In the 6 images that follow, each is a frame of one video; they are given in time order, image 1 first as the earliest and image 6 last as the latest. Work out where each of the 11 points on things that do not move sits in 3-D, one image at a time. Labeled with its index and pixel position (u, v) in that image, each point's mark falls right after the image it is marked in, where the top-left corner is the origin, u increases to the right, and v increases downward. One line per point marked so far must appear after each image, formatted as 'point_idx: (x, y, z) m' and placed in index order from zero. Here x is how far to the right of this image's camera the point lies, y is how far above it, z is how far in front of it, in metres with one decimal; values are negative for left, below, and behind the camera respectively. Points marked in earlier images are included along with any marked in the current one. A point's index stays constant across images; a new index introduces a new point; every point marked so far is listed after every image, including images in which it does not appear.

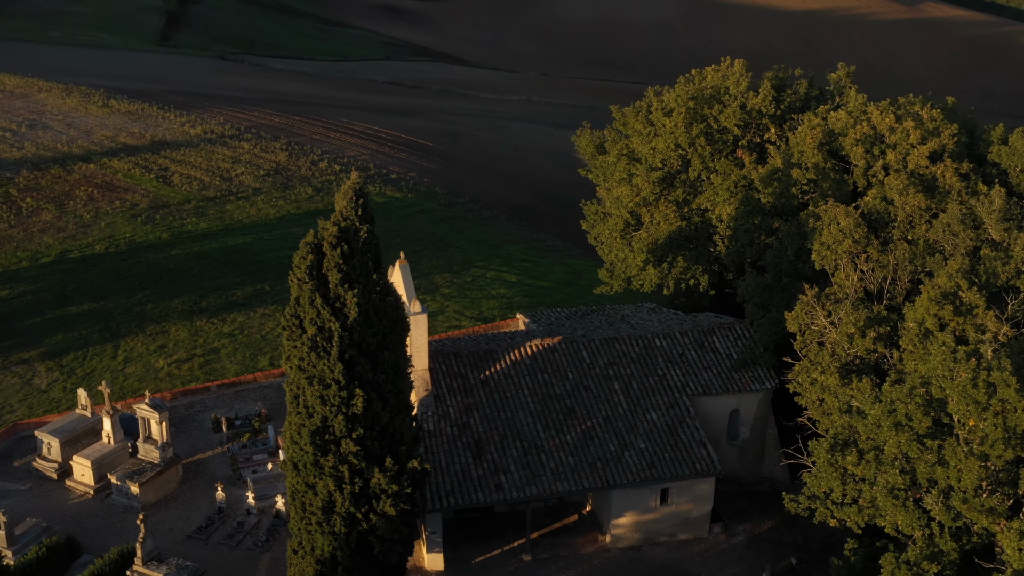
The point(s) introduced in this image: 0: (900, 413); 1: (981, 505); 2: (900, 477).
0: (+6.2, -2.0, +19.0) m
1: (+7.0, -3.3, +17.8) m
2: (+6.3, -3.1, +18.9) m
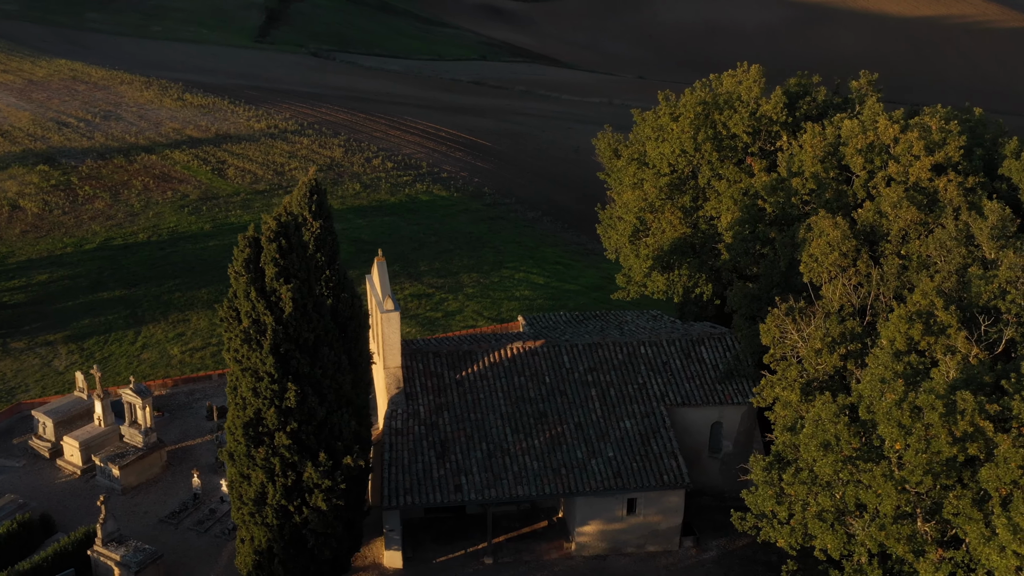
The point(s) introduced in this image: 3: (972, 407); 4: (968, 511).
0: (+4.9, -2.3, +18.3) m
1: (+5.6, -3.6, +17.1) m
2: (+5.0, -3.3, +18.2) m
3: (+6.6, -1.7, +16.8) m
4: (+6.5, -3.2, +16.5) m
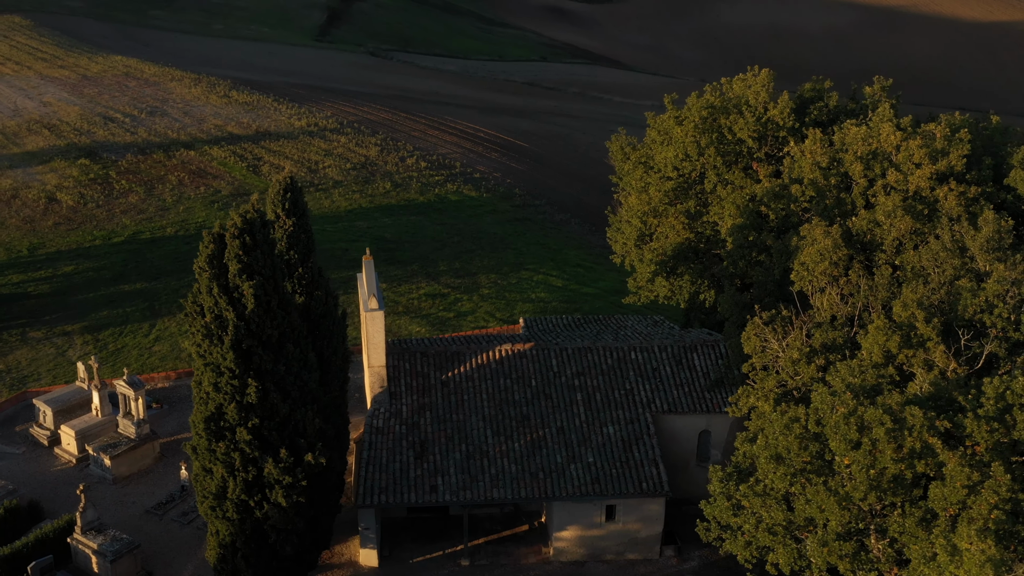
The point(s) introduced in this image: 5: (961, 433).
0: (+4.1, -2.4, +18.0) m
1: (+4.7, -3.7, +16.7) m
2: (+4.1, -3.5, +17.9) m
3: (+5.7, -1.9, +16.3) m
4: (+5.5, -3.3, +16.1) m
5: (+6.4, -2.1, +16.7) m
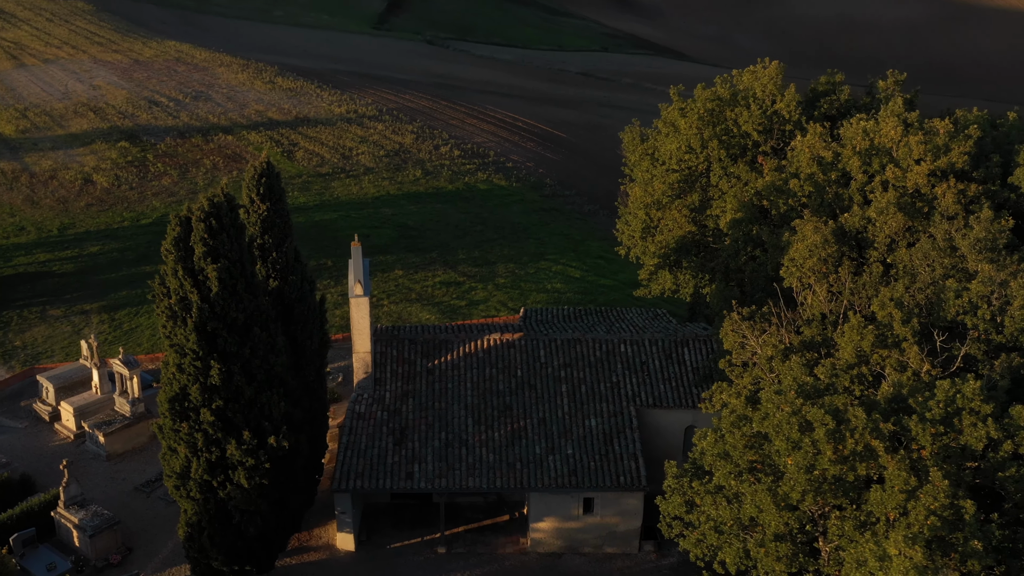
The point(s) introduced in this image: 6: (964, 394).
0: (+3.3, -2.3, +17.7) m
1: (+3.7, -3.7, +16.4) m
2: (+3.3, -3.4, +17.6) m
3: (+4.8, -1.8, +15.9) m
4: (+4.6, -3.3, +15.7) m
5: (+5.5, -2.1, +16.3) m
6: (+6.3, -1.5, +16.3) m
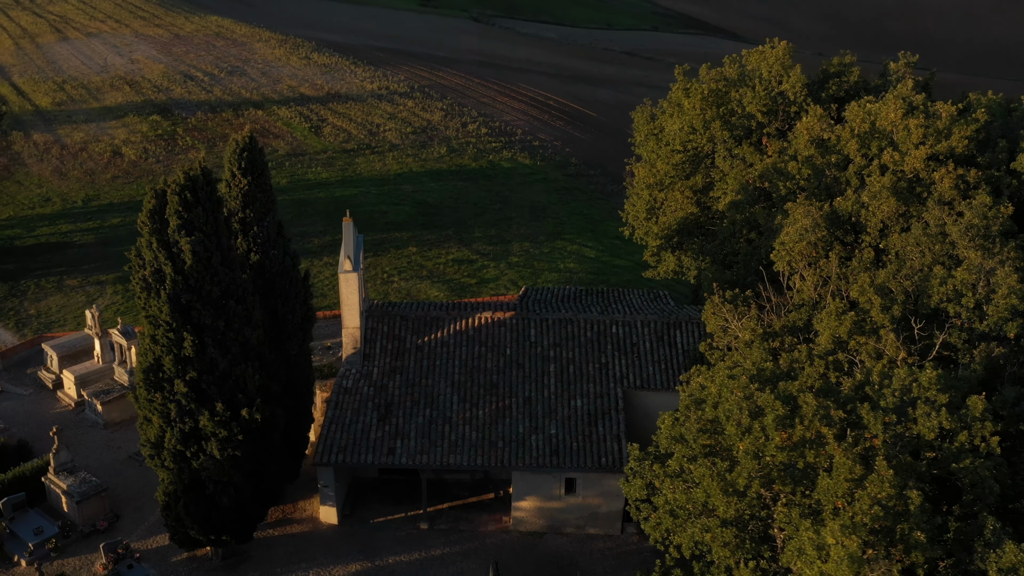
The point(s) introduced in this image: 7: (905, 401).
0: (+2.6, -2.1, +17.5) m
1: (+3.0, -3.4, +16.2) m
2: (+2.6, -3.1, +17.4) m
3: (+4.0, -1.6, +15.7) m
4: (+3.8, -3.1, +15.5) m
5: (+4.8, -1.9, +16.0) m
6: (+5.6, -1.3, +16.0) m
7: (+5.4, -1.5, +16.1) m
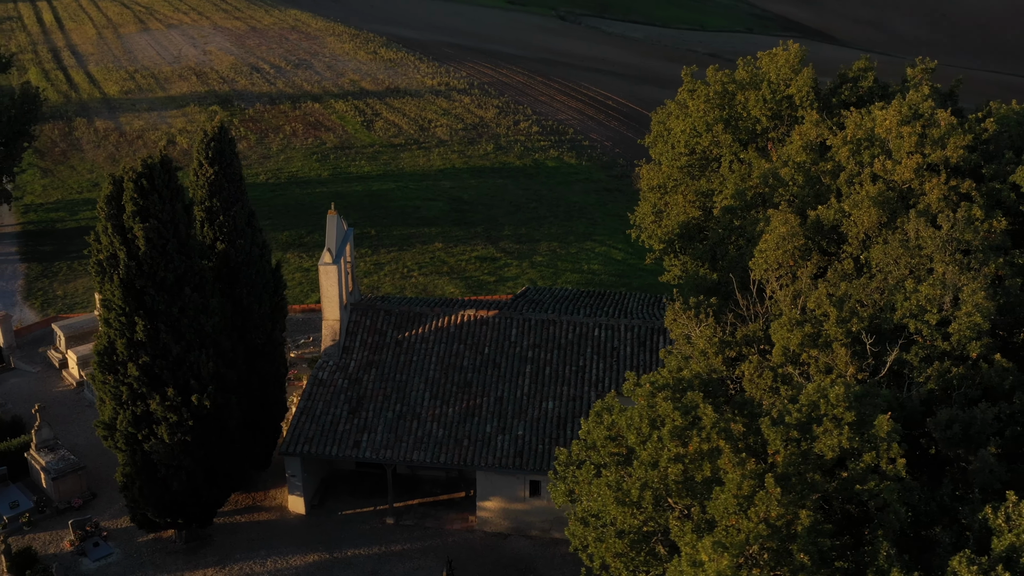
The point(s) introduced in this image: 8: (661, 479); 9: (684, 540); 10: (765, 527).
0: (+1.3, -2.1, +17.2) m
1: (+1.5, -3.5, +15.8) m
2: (+1.2, -3.2, +17.1) m
3: (+2.6, -1.8, +15.2) m
4: (+2.3, -3.2, +15.1) m
5: (+3.4, -2.0, +15.5) m
6: (+4.2, -1.5, +15.4) m
7: (+4.0, -1.7, +15.5) m
8: (+2.0, -2.5, +15.5) m
9: (+2.2, -3.3, +15.1) m
10: (+3.0, -2.9, +14.1) m
